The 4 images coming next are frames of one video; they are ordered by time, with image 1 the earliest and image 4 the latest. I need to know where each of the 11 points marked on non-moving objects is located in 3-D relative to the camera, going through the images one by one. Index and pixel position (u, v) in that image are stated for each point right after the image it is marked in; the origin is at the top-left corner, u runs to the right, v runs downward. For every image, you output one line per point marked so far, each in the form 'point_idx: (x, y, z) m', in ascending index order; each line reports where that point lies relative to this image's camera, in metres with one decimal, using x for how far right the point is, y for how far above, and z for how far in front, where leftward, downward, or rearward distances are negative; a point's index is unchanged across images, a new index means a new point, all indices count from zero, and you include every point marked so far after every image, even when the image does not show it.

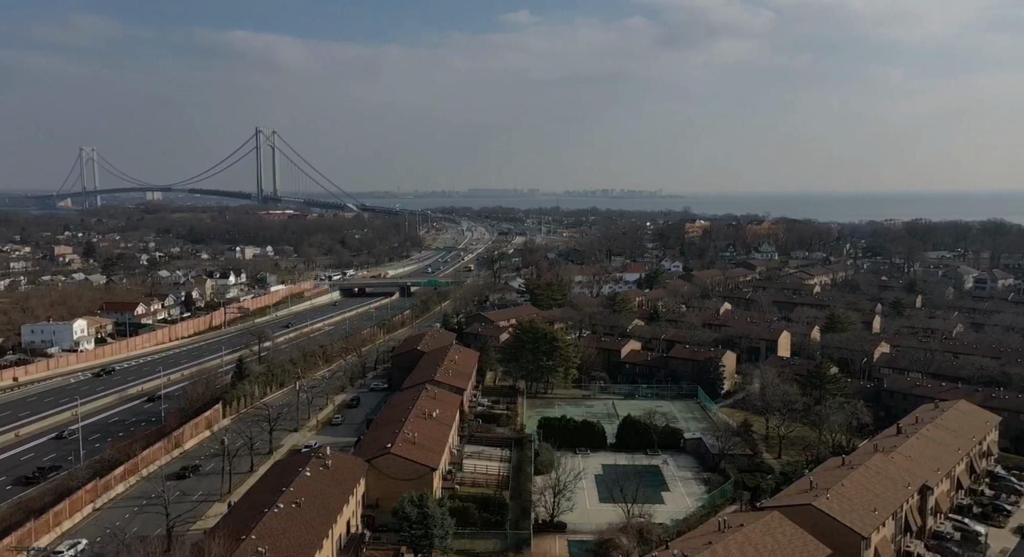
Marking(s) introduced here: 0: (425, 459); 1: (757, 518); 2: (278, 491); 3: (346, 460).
0: (-1.8, -3.8, +17.7) m
1: (+4.2, -4.1, +14.5) m
2: (-4.2, -3.8, +15.2) m
3: (-3.4, -3.7, +17.2) m
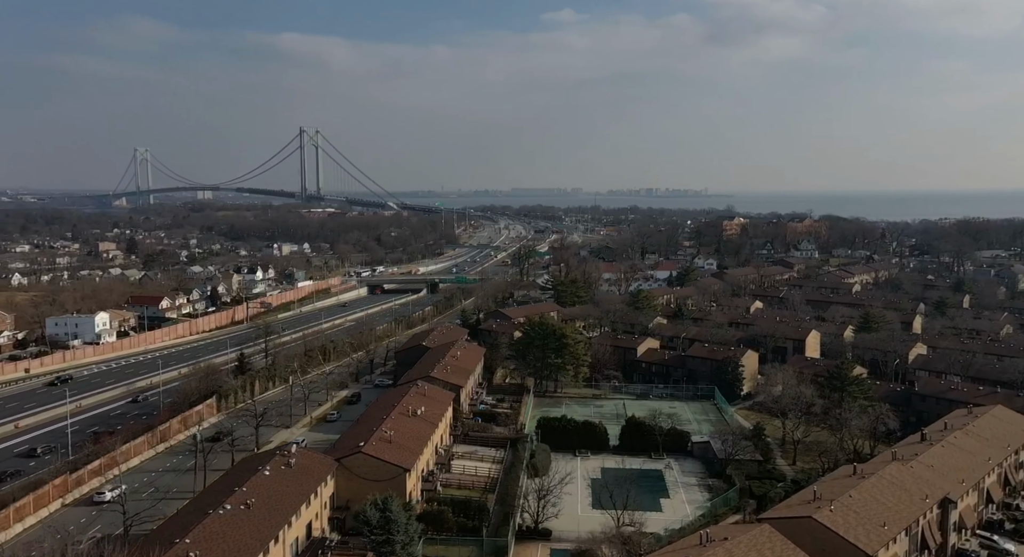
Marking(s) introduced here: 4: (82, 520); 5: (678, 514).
0: (-2.2, -3.6, +16.6) m
1: (+3.6, -3.9, +13.1) m
2: (-4.7, -3.6, +14.2) m
3: (-3.8, -3.4, +16.2) m
4: (-8.6, -4.8, +16.9) m
5: (+3.6, -5.0, +18.2) m
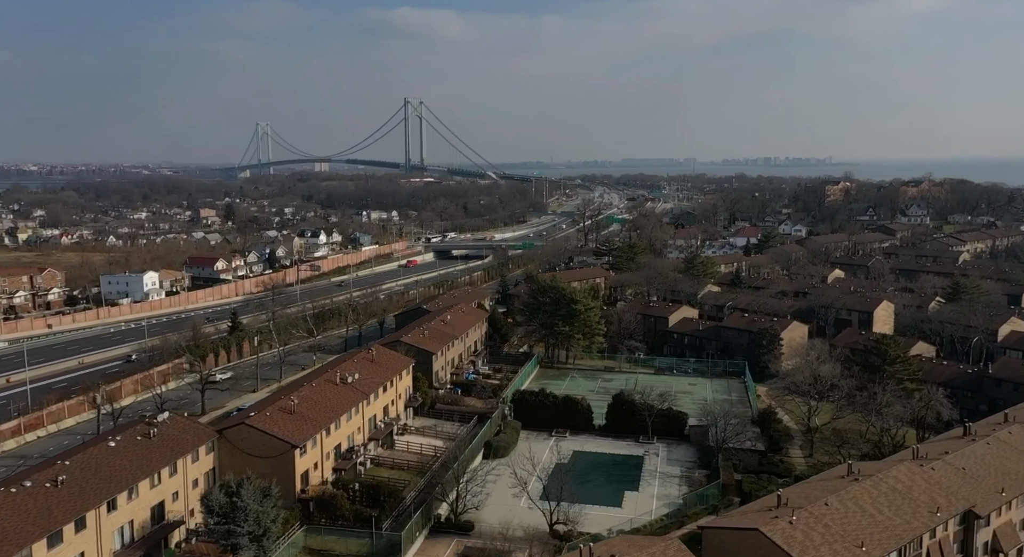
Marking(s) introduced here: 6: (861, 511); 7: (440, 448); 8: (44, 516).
0: (-3.7, -2.6, +14.1) m
1: (+1.6, -3.1, +9.8) m
2: (-6.5, -2.6, +12.1) m
3: (-5.3, -2.4, +13.9) m
4: (-10.0, -3.7, +15.4) m
5: (+2.2, -4.1, +14.9) m
6: (+4.7, -3.2, +11.5) m
7: (-1.5, -3.5, +17.4) m
8: (-5.9, -3.0, +10.8) m
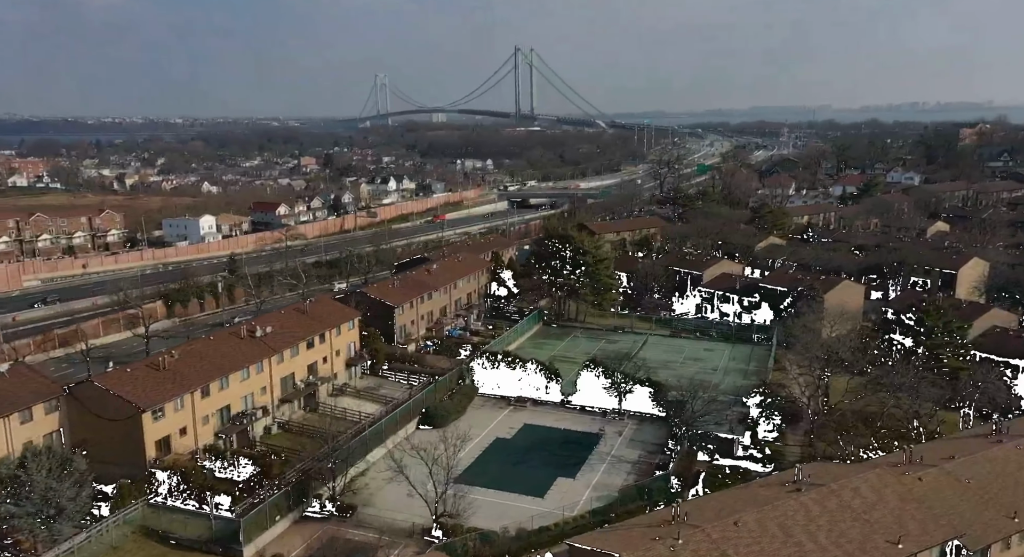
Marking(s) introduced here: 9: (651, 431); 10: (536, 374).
0: (-5.2, -1.6, +12.1) m
1: (-0.7, -2.5, +7.1) m
2: (-8.3, -1.7, +10.5) m
3: (-6.9, -1.5, +12.2) m
4: (-11.3, -2.6, +14.3) m
5: (+0.7, -3.2, +12.1) m
6: (+2.7, -2.5, +8.3) m
7: (-2.6, -2.4, +15.1) m
8: (-7.9, -2.2, +9.2) m
9: (+2.4, -2.6, +14.6) m
10: (+0.5, -1.8, +16.2) m
